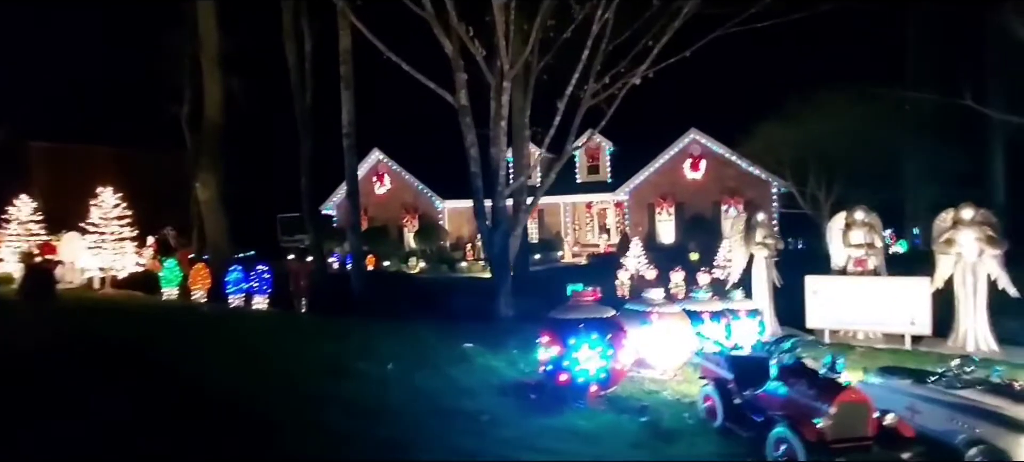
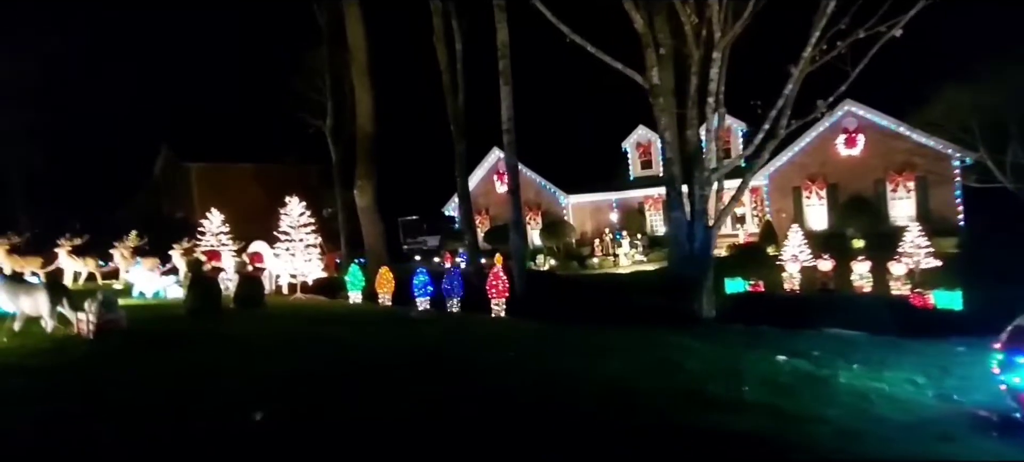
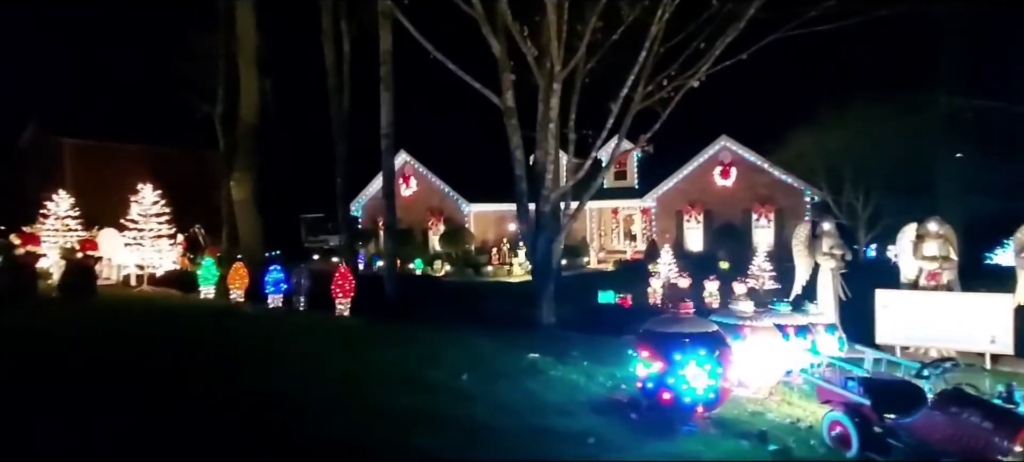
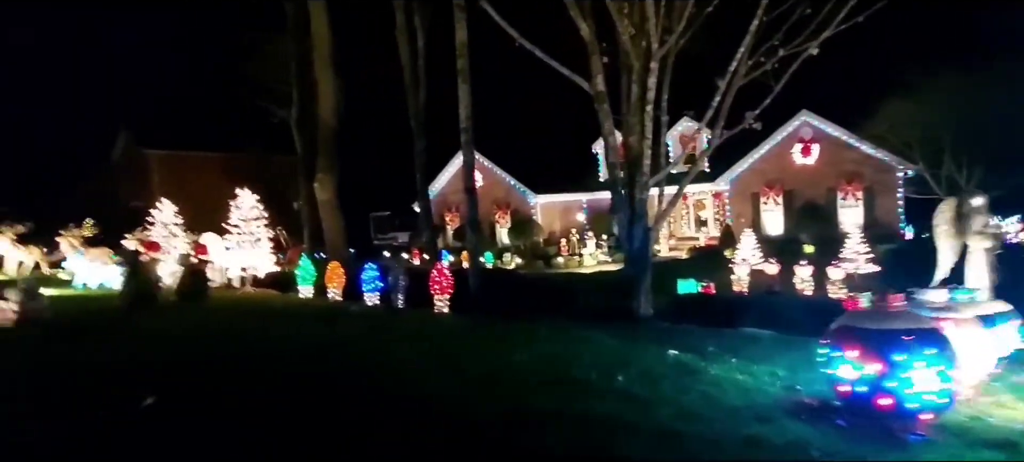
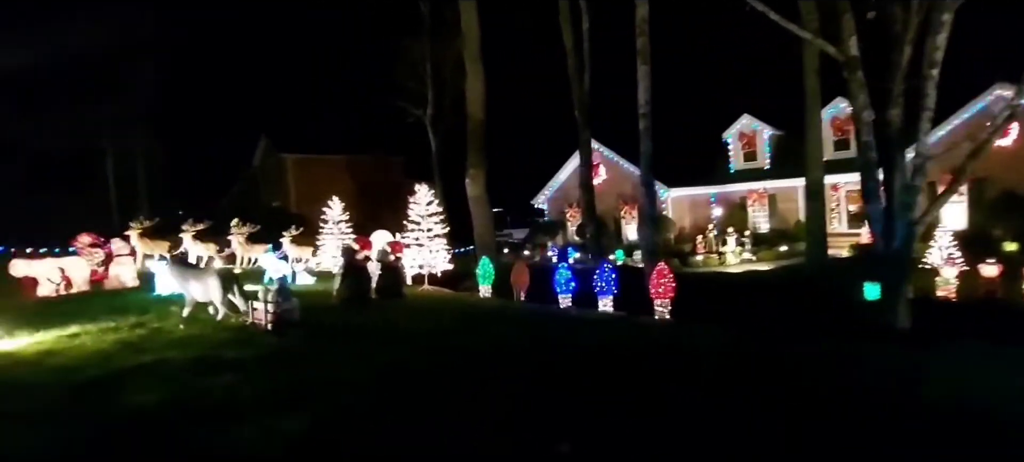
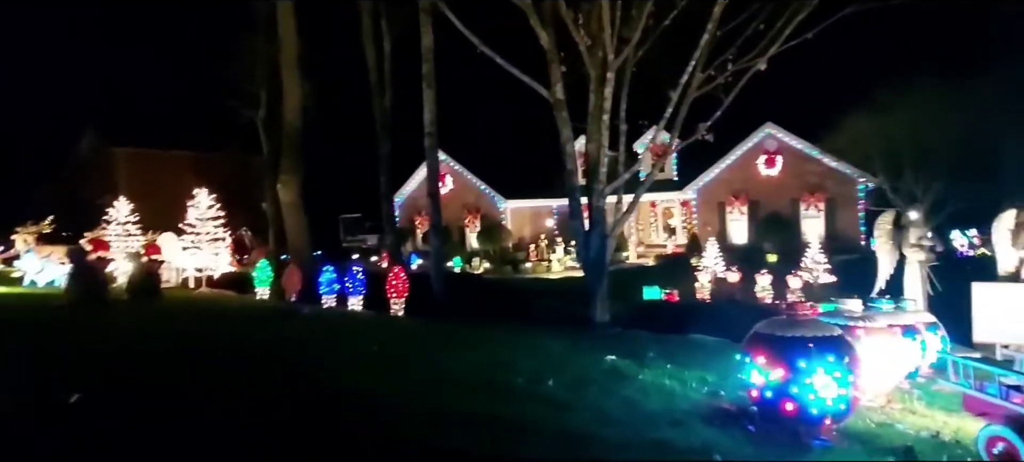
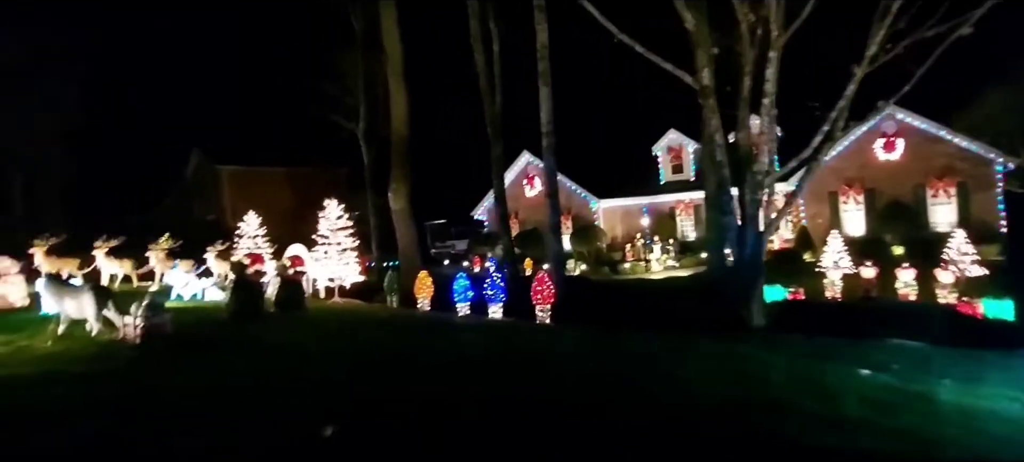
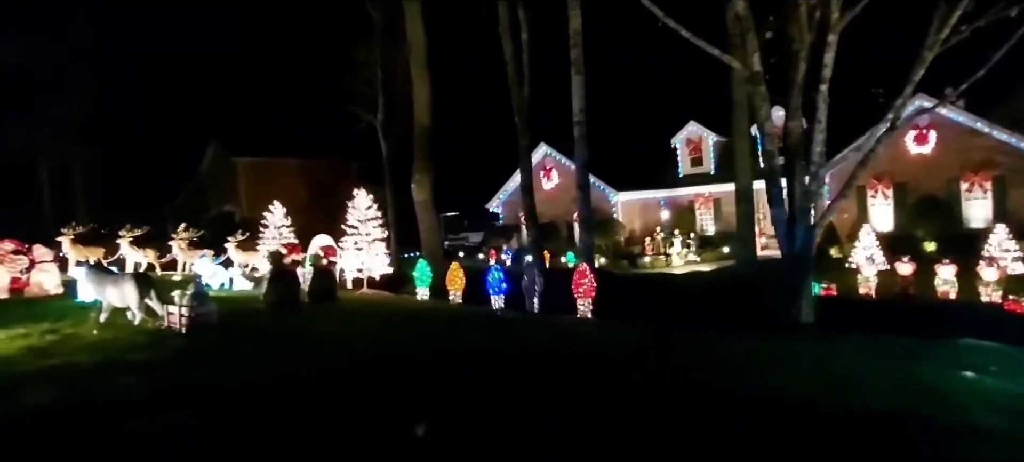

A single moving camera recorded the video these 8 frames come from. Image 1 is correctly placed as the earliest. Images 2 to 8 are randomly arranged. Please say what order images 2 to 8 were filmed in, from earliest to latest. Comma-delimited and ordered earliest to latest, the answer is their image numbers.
3, 6, 4, 2, 7, 8, 5
